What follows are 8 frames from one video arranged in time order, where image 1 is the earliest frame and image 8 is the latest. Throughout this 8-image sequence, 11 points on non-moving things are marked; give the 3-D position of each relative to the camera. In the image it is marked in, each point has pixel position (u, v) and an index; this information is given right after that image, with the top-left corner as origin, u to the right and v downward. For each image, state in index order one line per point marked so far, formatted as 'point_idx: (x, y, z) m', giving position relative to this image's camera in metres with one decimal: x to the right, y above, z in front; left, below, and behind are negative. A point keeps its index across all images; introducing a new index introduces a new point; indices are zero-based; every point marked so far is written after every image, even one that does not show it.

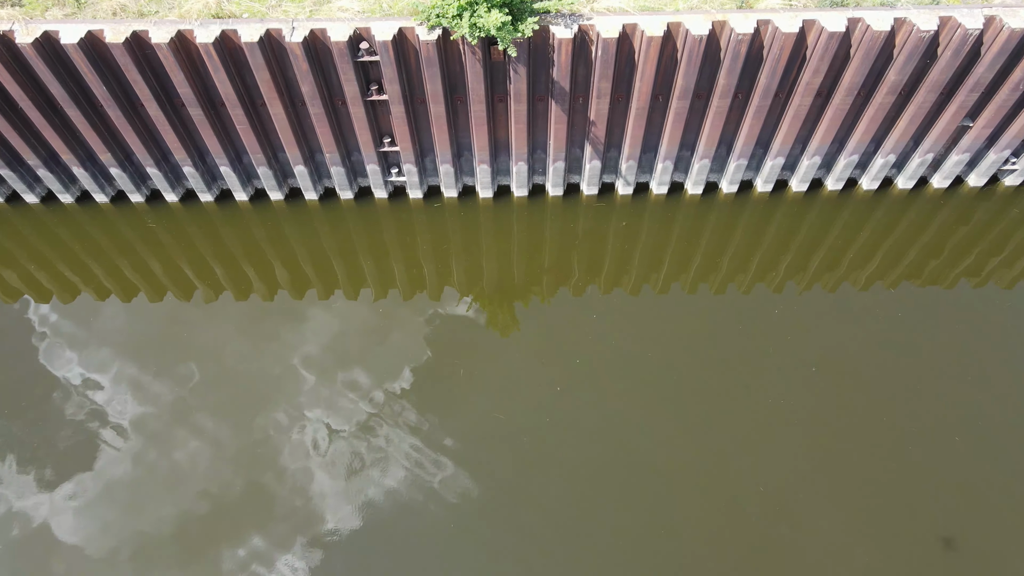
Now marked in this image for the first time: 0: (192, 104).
0: (-4.1, +2.3, +9.4) m
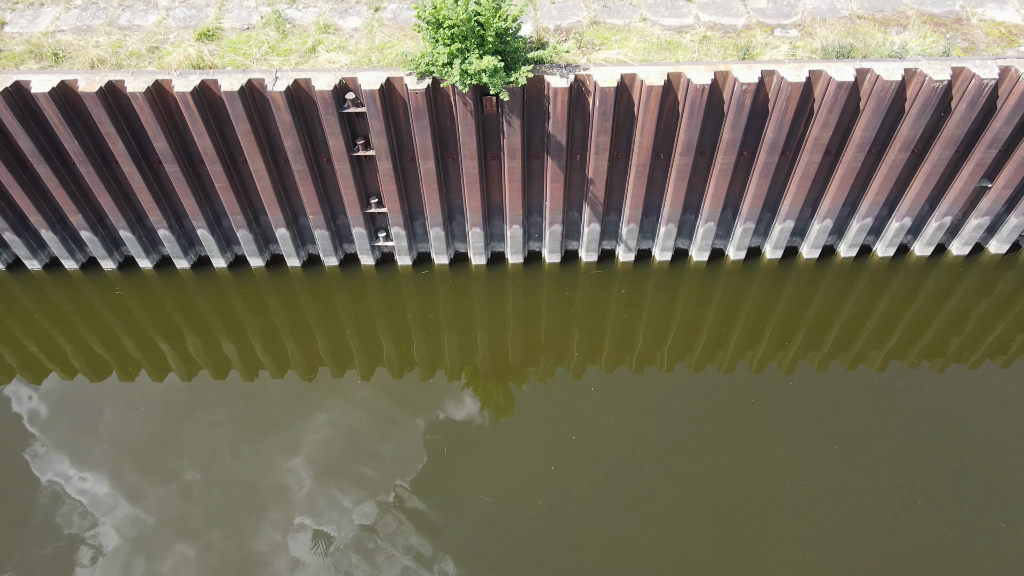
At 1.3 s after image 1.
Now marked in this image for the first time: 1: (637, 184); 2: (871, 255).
0: (-4.2, +1.6, +9.1) m
1: (+1.6, +1.3, +9.5) m
2: (+5.3, +0.5, +10.8) m
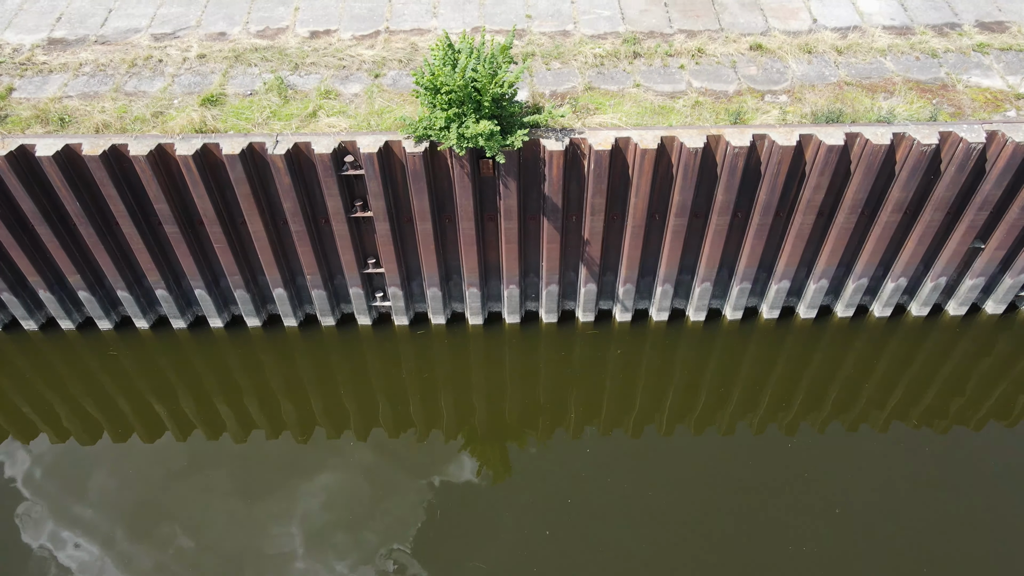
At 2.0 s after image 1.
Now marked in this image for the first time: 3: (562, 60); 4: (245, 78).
0: (-4.3, +0.8, +9.2) m
1: (+1.6, +0.6, +9.6) m
2: (+5.2, -0.4, +10.8) m
3: (+0.7, +3.2, +10.3) m
4: (-3.6, +2.8, +10.0) m
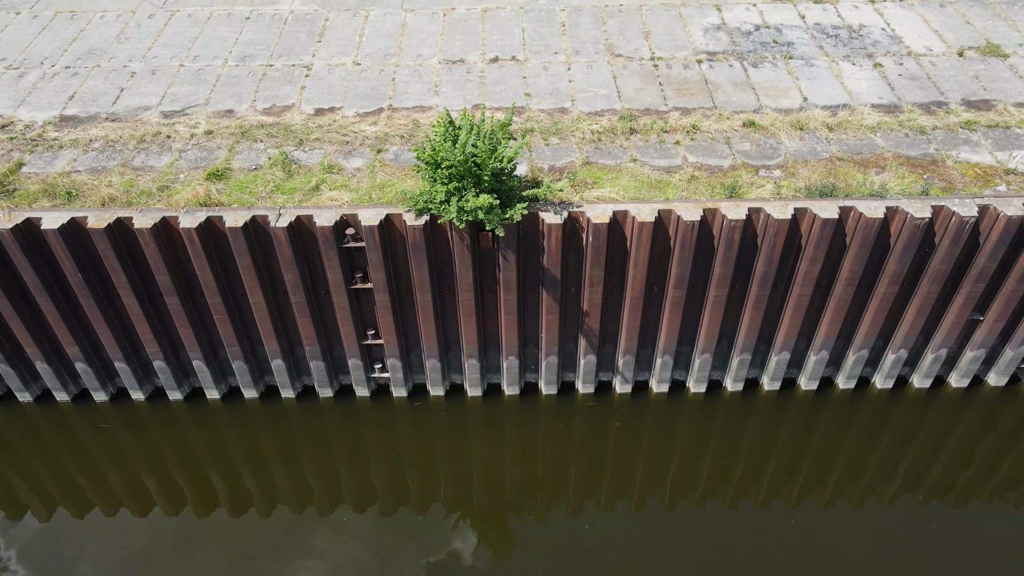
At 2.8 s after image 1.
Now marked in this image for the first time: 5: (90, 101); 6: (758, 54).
0: (-4.3, 0.0, +9.2) m
1: (+1.6, -0.4, +9.6) m
2: (+5.2, -1.4, +10.8) m
3: (+0.7, +2.2, +10.5) m
4: (-3.6, +1.9, +10.2) m
5: (-6.5, +2.9, +11.3) m
6: (+4.1, +3.9, +12.3) m
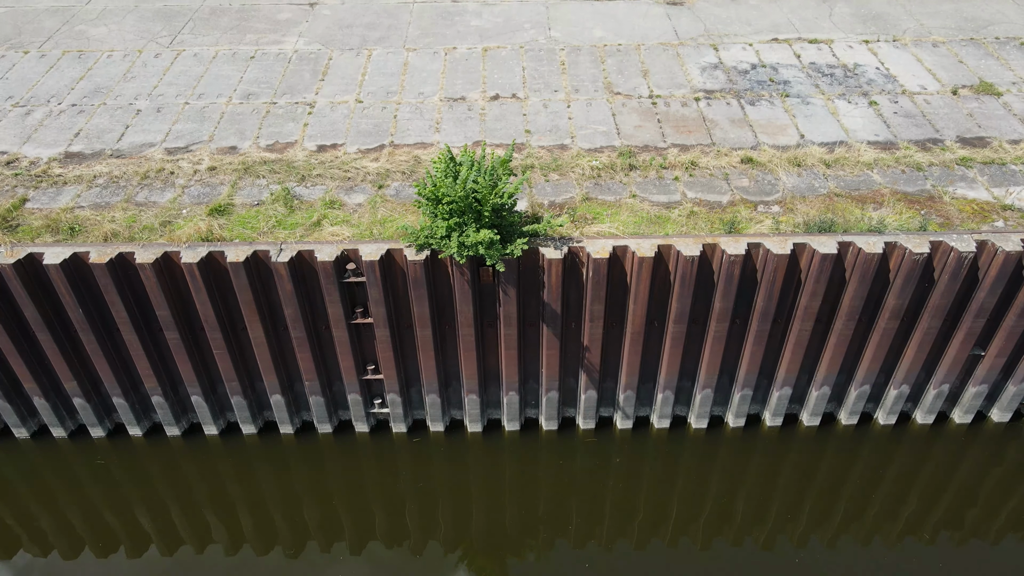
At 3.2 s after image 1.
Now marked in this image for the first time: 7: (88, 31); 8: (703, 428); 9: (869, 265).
0: (-4.3, -0.5, +9.2) m
1: (+1.6, -0.8, +9.6) m
2: (+5.2, -1.9, +10.7) m
3: (+0.7, +1.7, +10.6) m
4: (-3.6, +1.4, +10.3) m
5: (-6.5, +2.3, +11.5) m
6: (+4.1, +3.3, +12.5) m
7: (-8.4, +5.1, +14.7) m
8: (+2.8, -2.0, +10.6) m
9: (+4.2, +0.3, +8.6) m
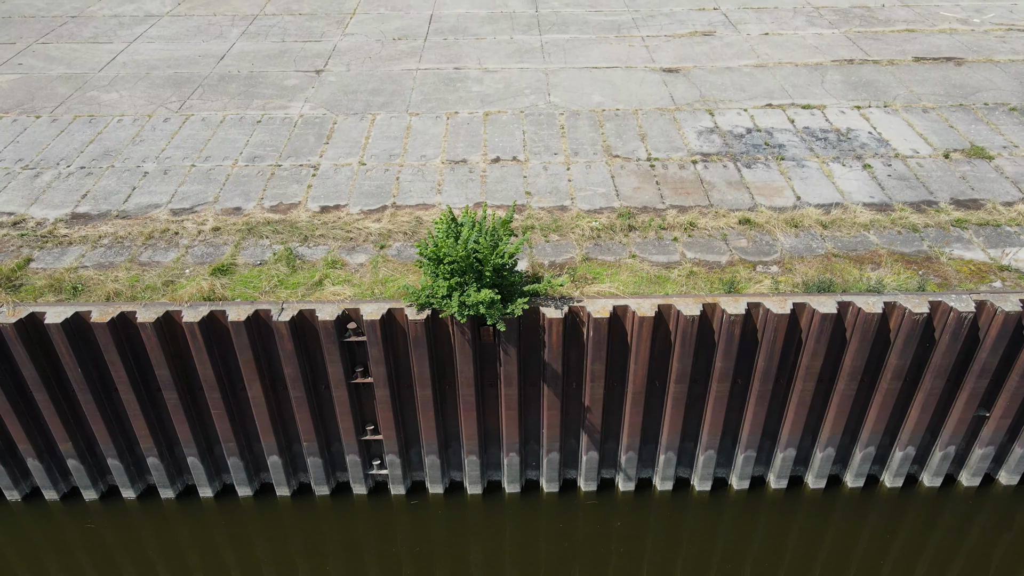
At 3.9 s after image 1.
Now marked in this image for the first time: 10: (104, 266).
0: (-4.3, -1.2, +9.1) m
1: (+1.6, -1.6, +9.5) m
2: (+5.2, -2.8, +10.5) m
3: (+0.7, +0.8, +10.7) m
4: (-3.6, +0.6, +10.4) m
5: (-6.5, +1.4, +11.6) m
6: (+4.1, +2.3, +12.7) m
7: (-8.4, +3.9, +15.1) m
8: (+2.8, -2.9, +10.5) m
9: (+4.2, -0.4, +8.7) m
10: (-5.5, +0.3, +10.0) m
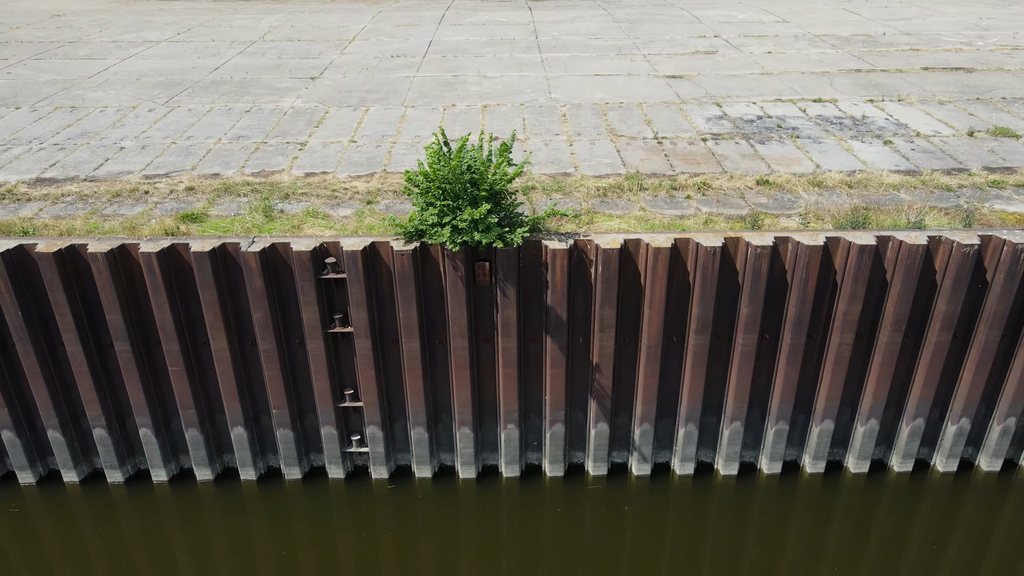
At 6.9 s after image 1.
0: (-4.3, -0.5, +8.1) m
1: (+1.5, -0.9, +8.4) m
2: (+5.2, -2.3, +9.2) m
3: (+0.7, +1.3, +9.9) m
4: (-3.6, +1.1, +9.5) m
5: (-6.5, +1.8, +10.9) m
6: (+4.1, +2.5, +12.0) m
7: (-8.4, +3.8, +14.6) m
8: (+2.7, -2.3, +9.2) m
9: (+4.2, +0.3, +7.7) m
10: (-5.6, +0.9, +9.1) m
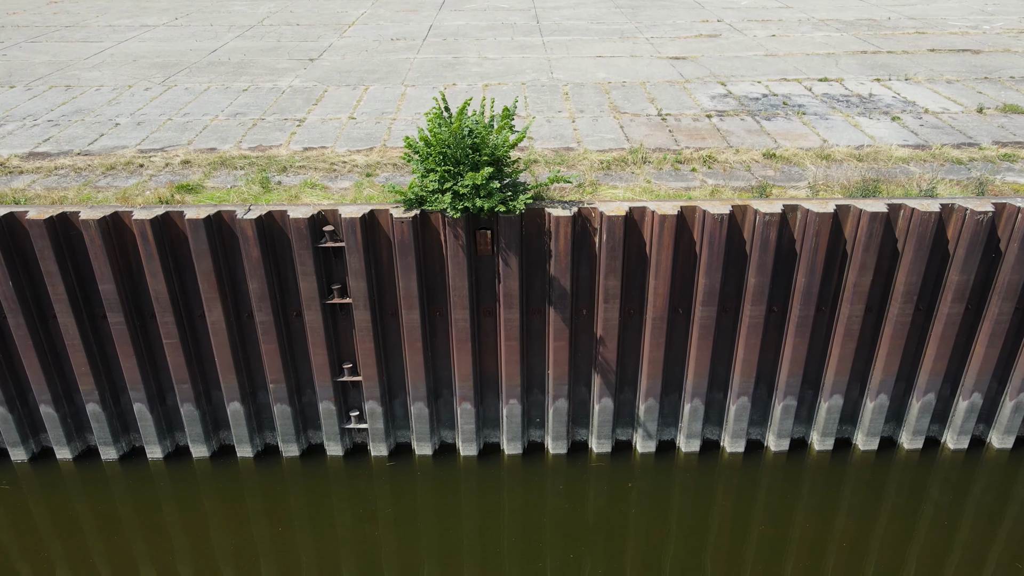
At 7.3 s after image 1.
0: (-4.2, -0.2, +7.9) m
1: (+1.6, -0.6, +8.2) m
2: (+5.2, -2.0, +9.0) m
3: (+0.7, +1.6, +9.7) m
4: (-3.6, +1.4, +9.4) m
5: (-6.4, +2.1, +10.7) m
6: (+4.1, +2.8, +11.8) m
7: (-8.4, +4.2, +14.4) m
8: (+2.8, -2.0, +9.0) m
9: (+4.2, +0.6, +7.5) m
10: (-5.5, +1.2, +8.9) m
